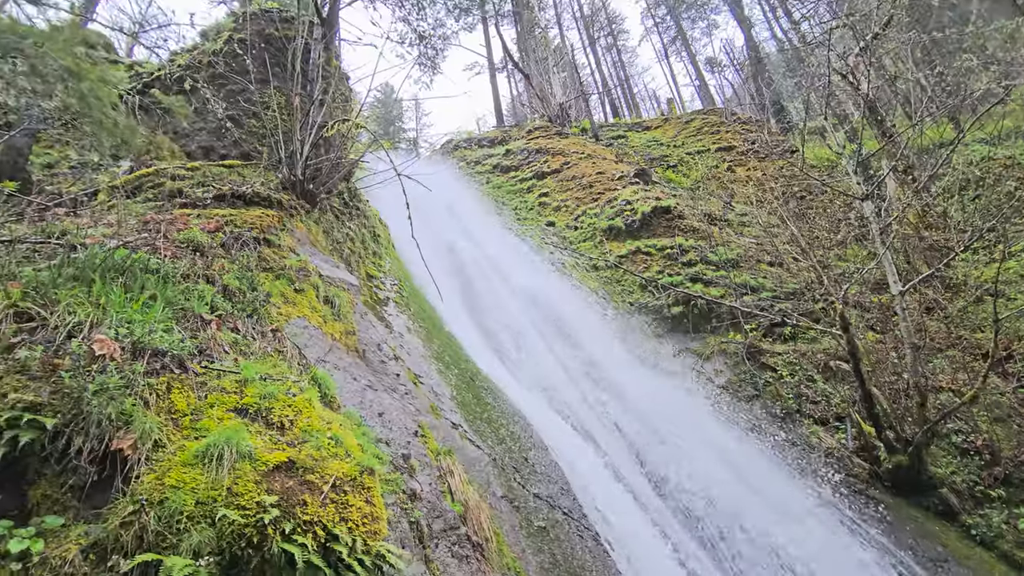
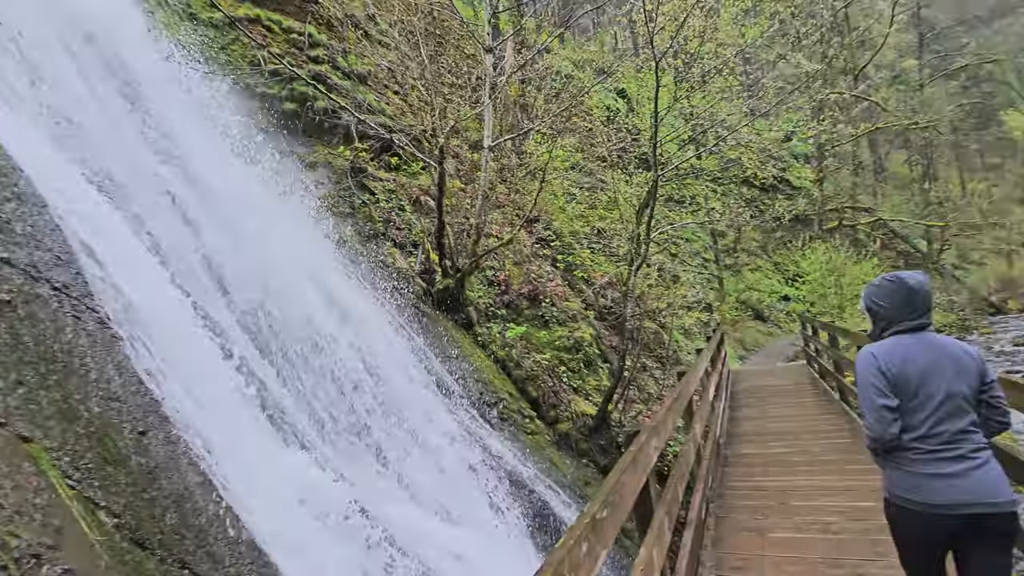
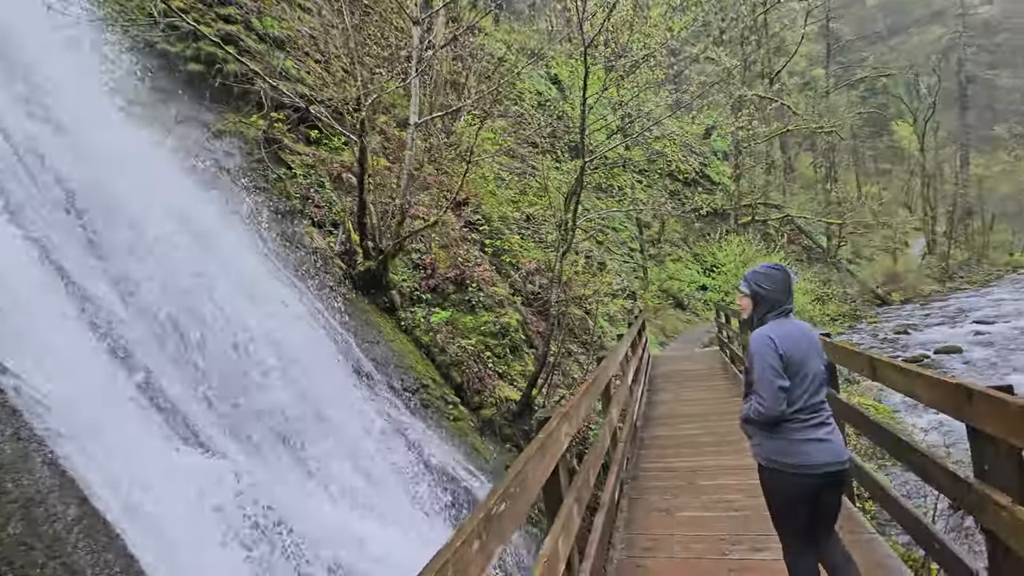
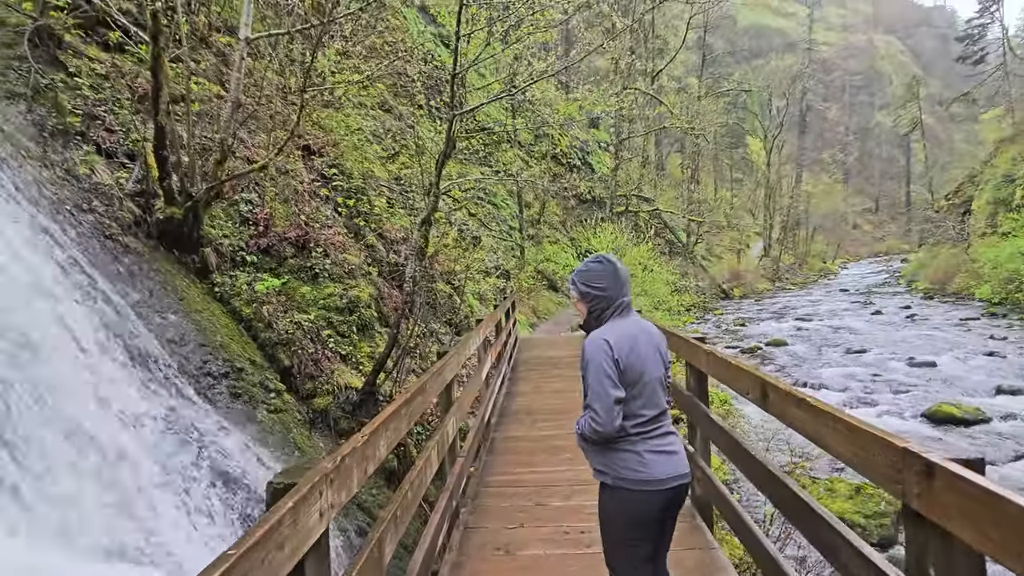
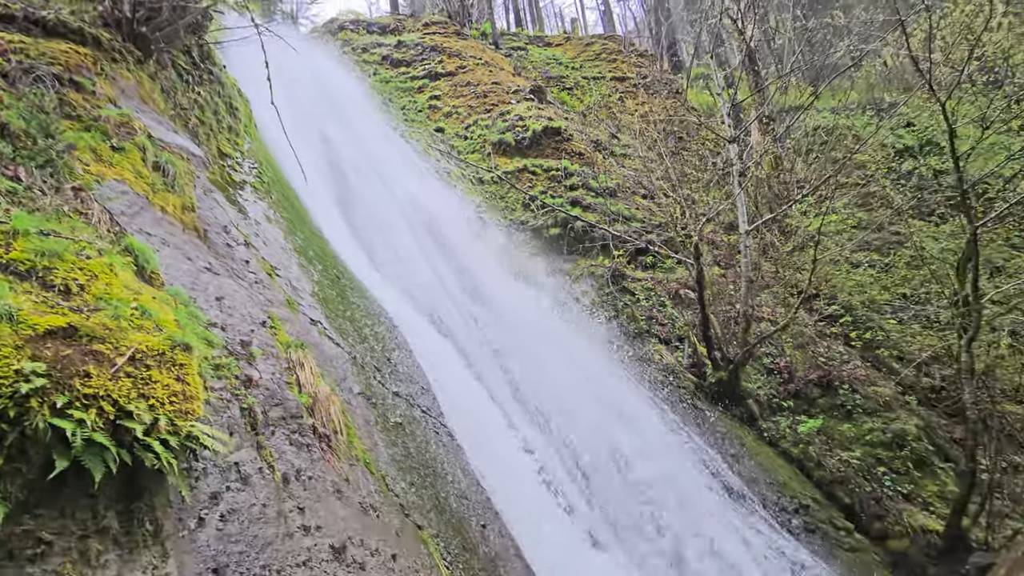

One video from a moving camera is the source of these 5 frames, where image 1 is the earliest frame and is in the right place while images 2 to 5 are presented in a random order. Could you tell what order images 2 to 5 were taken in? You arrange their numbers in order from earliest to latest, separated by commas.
5, 2, 3, 4
